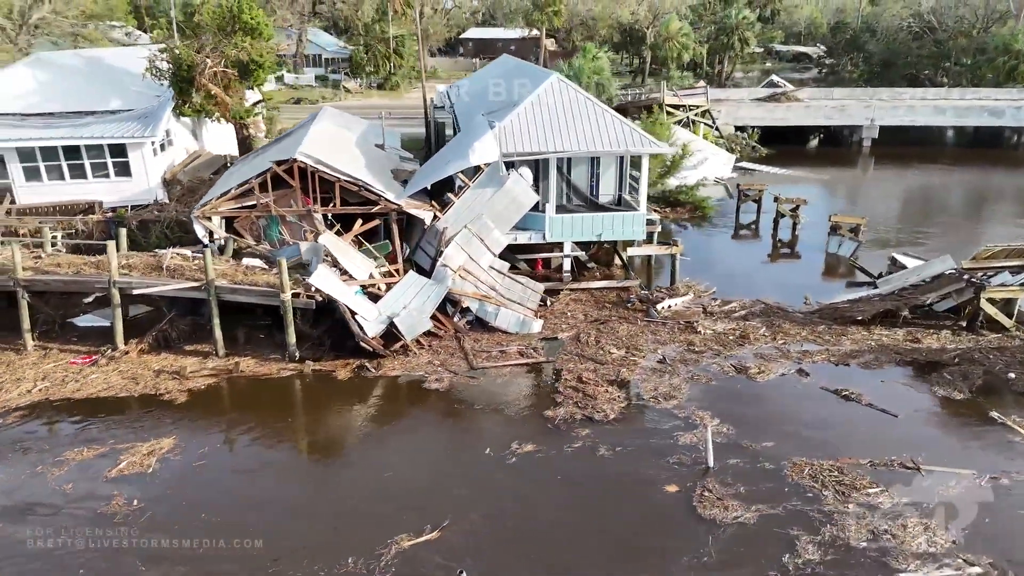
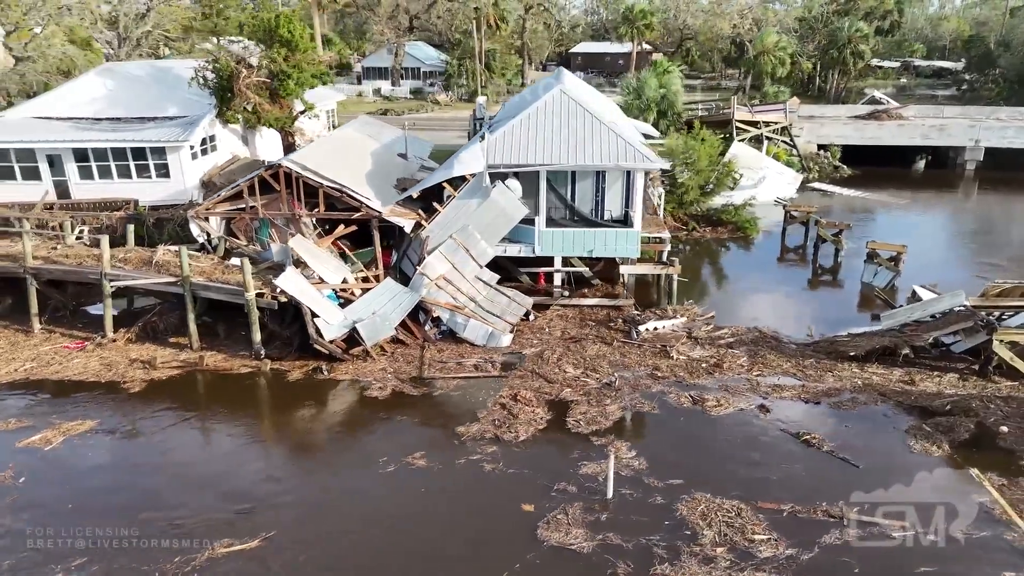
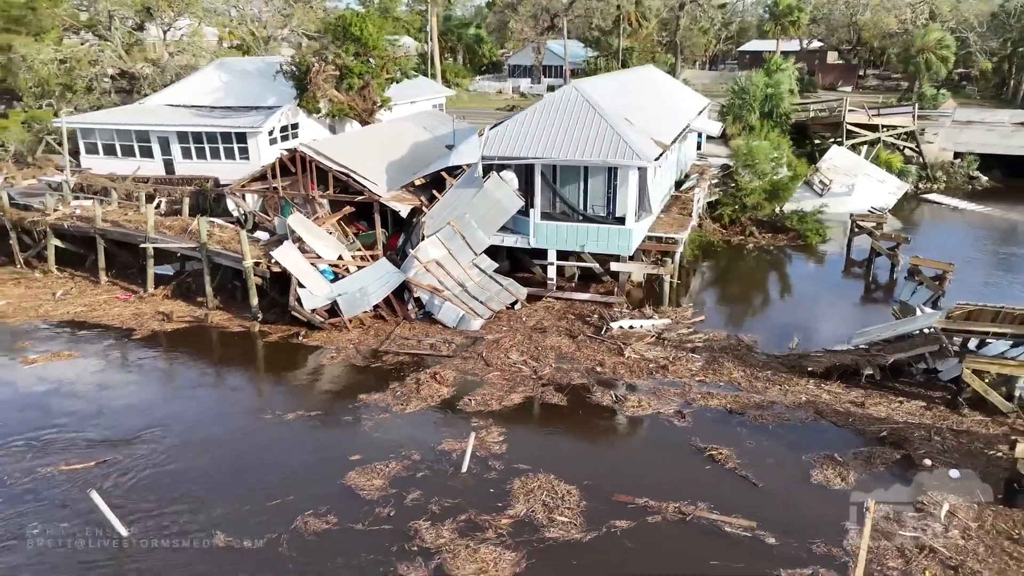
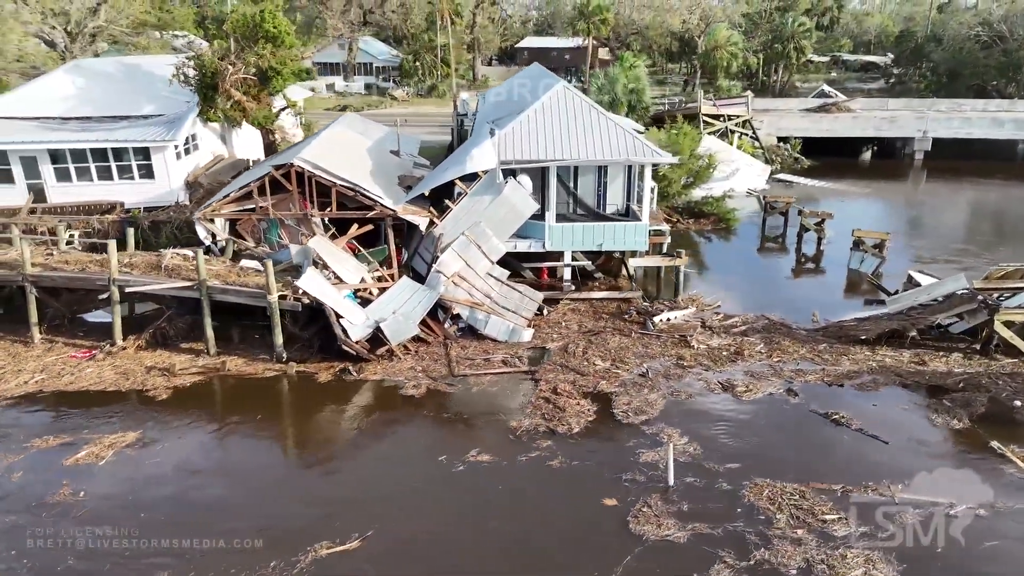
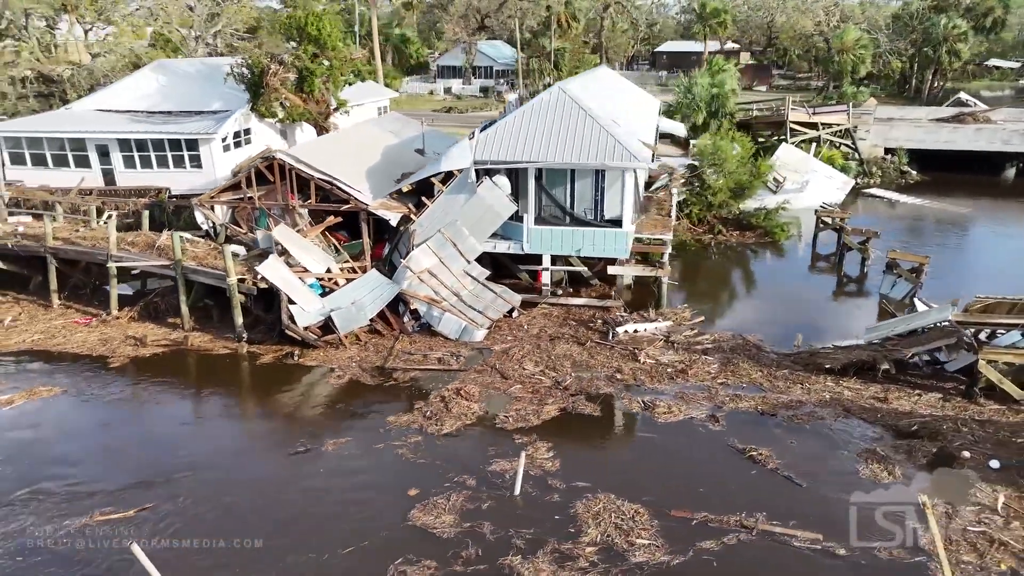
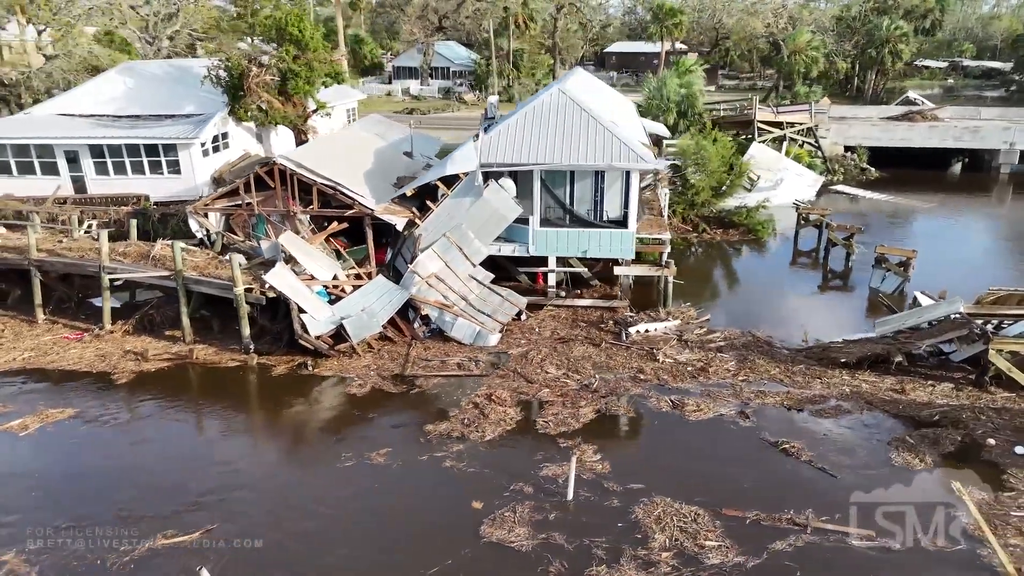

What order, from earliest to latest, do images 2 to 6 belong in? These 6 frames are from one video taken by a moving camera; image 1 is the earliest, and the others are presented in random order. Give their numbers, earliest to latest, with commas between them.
4, 2, 6, 5, 3
